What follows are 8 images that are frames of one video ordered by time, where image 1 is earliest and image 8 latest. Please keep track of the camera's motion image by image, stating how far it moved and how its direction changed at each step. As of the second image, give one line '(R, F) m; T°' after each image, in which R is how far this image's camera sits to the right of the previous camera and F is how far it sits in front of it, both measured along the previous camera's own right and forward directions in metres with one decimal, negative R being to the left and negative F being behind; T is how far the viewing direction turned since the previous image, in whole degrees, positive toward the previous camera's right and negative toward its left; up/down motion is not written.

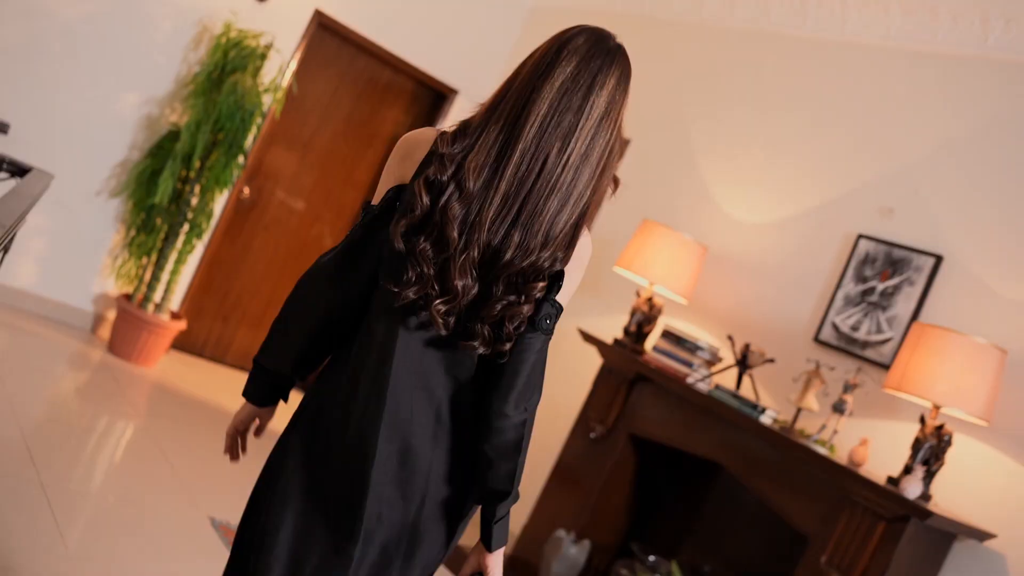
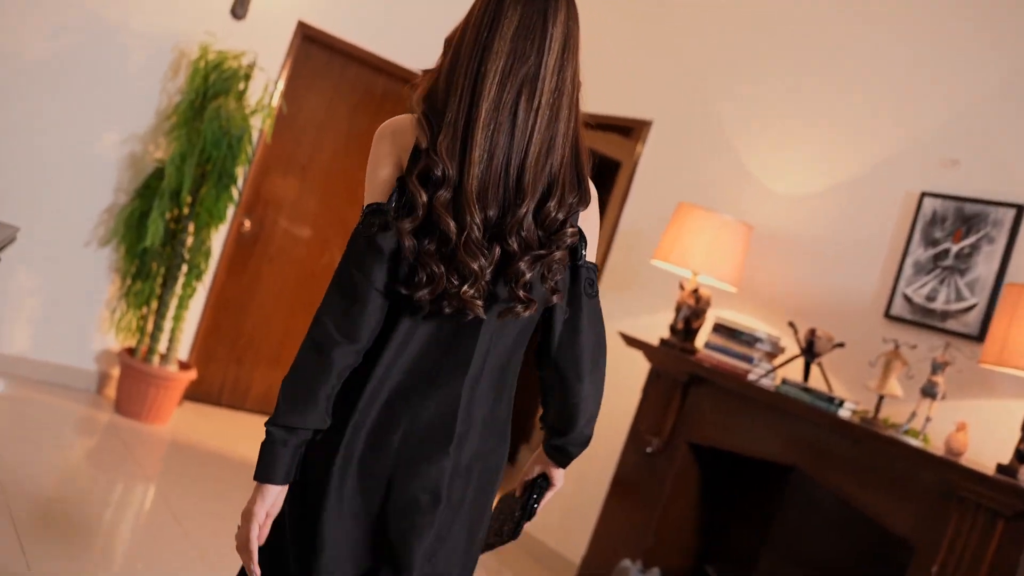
(0.0, +0.3) m; -2°
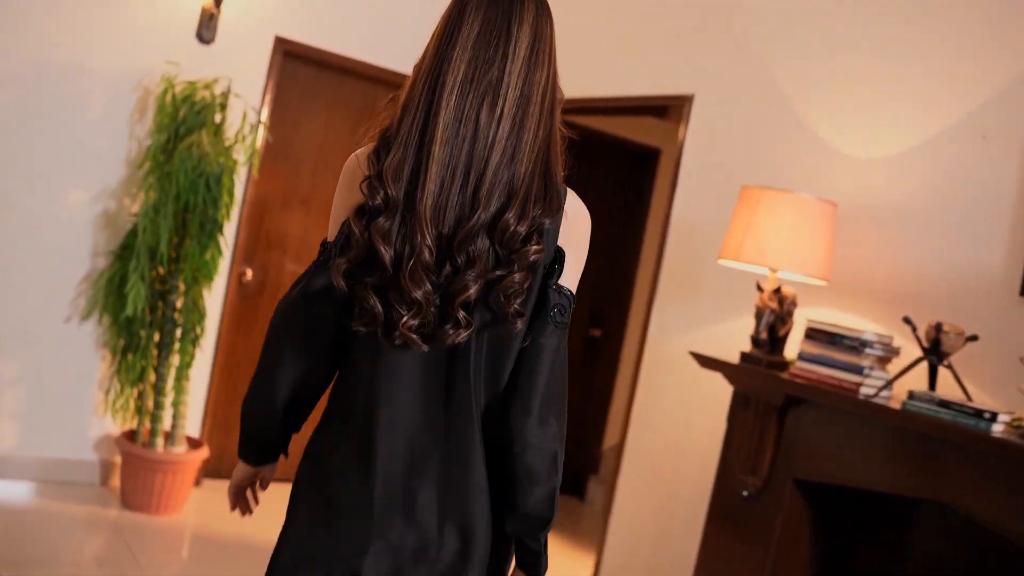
(0.0, +0.5) m; -3°
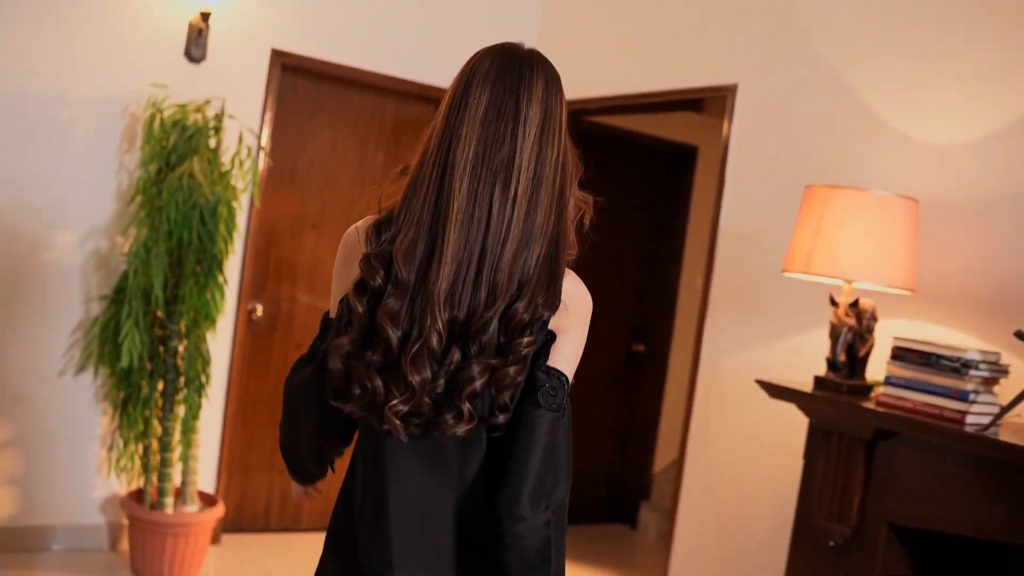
(0.0, +0.3) m; -2°
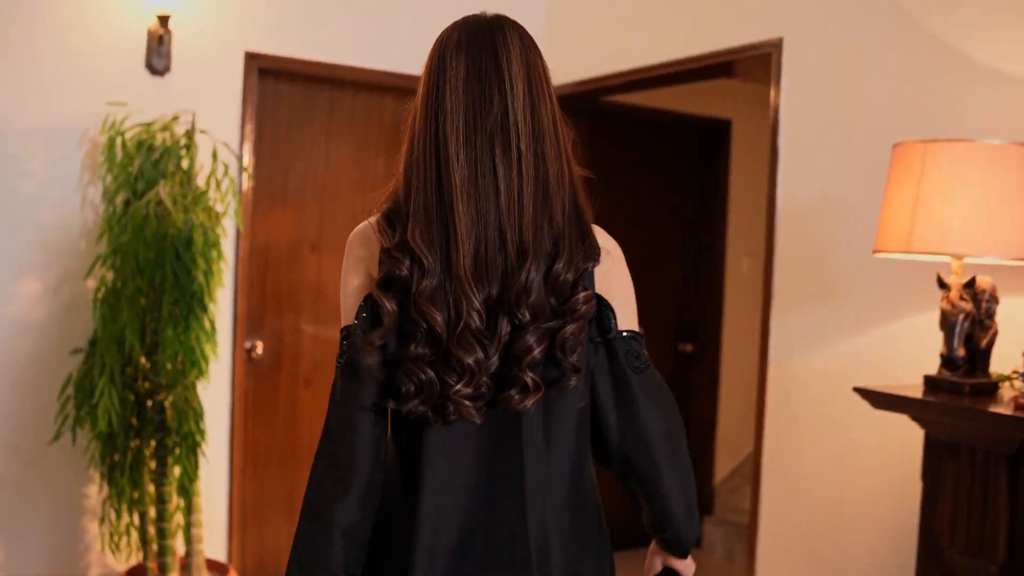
(0.0, +0.4) m; -2°
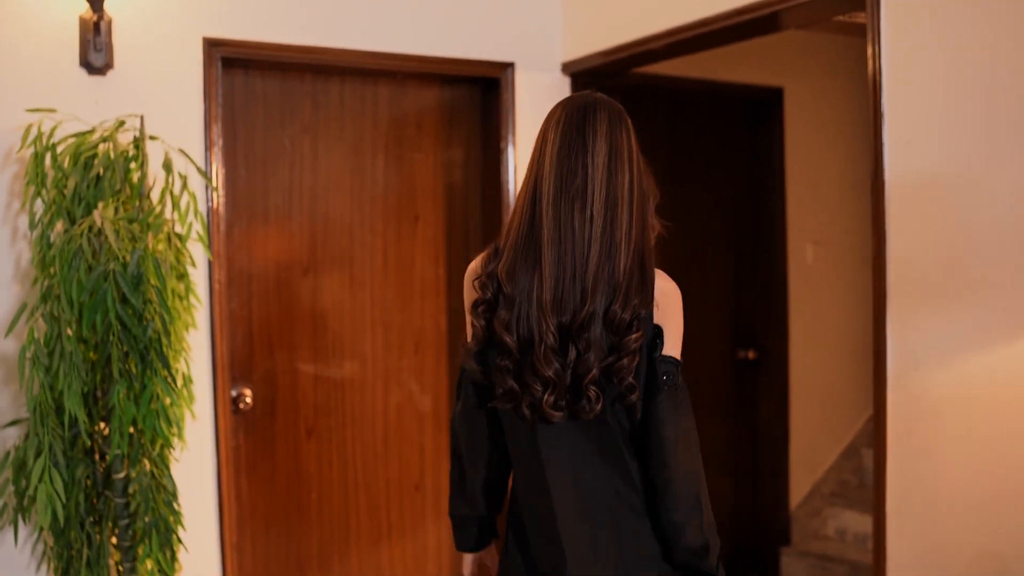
(-0.1, +0.5) m; -1°
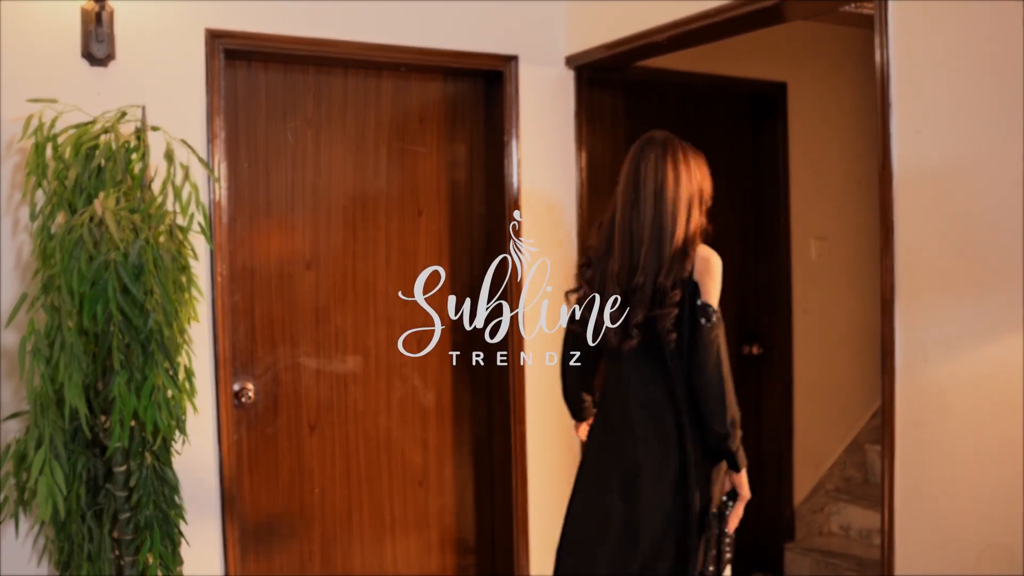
(0.0, 0.0) m; 0°
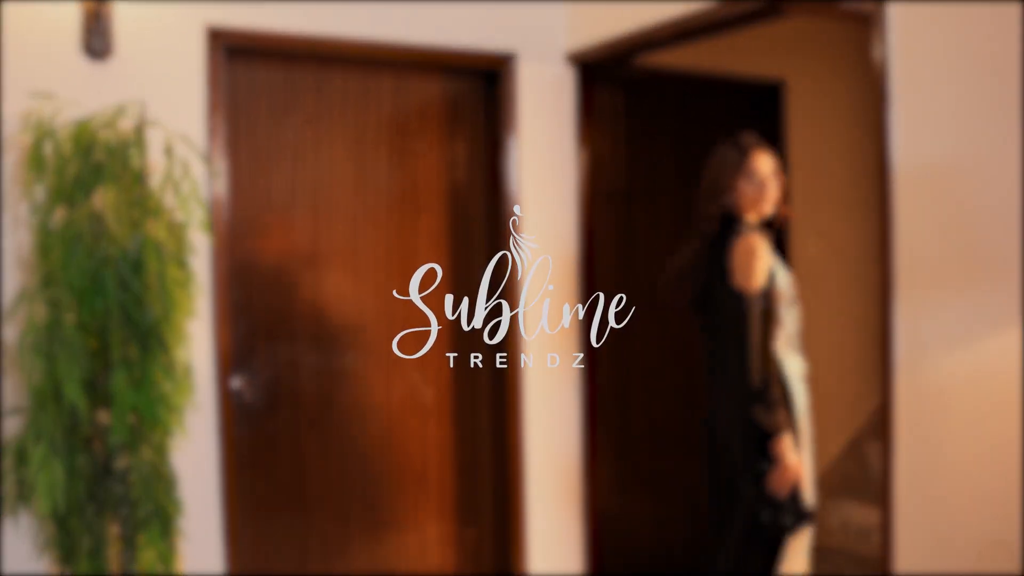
(0.0, 0.0) m; 0°
